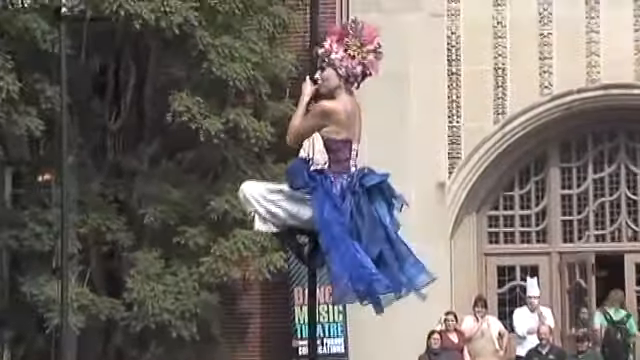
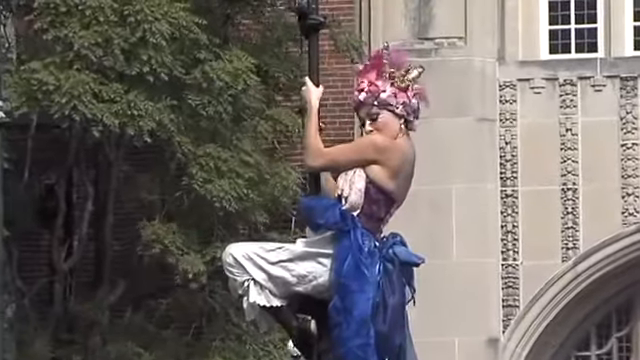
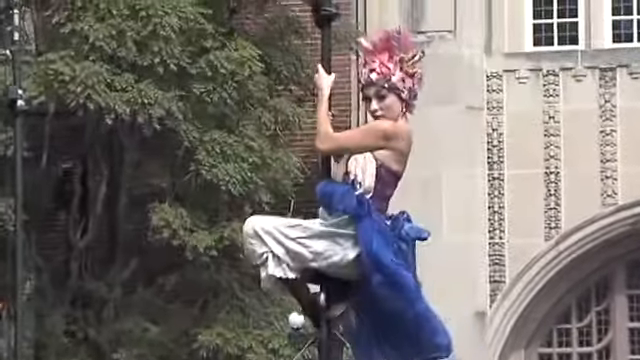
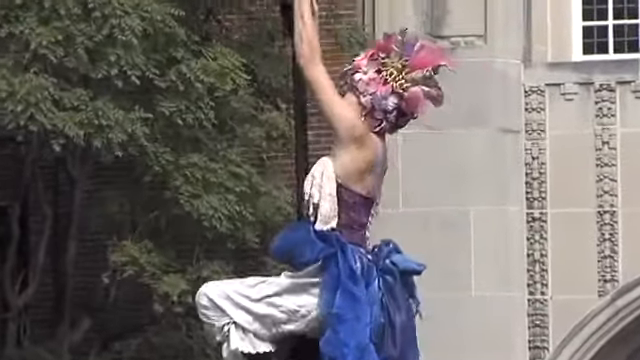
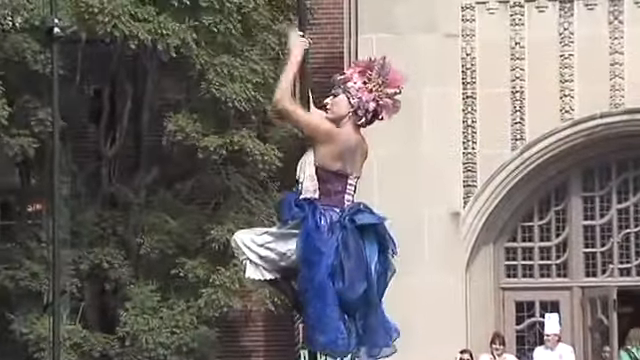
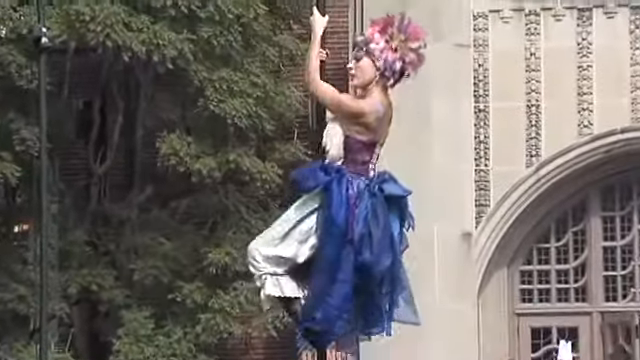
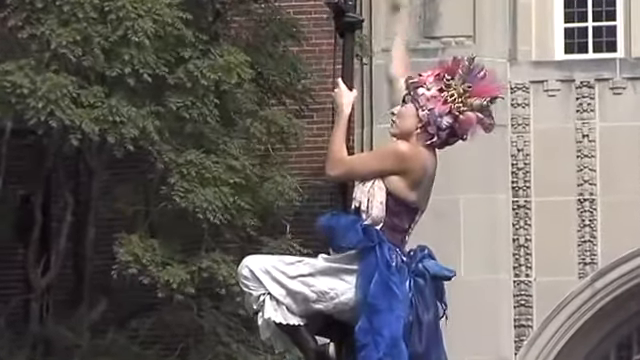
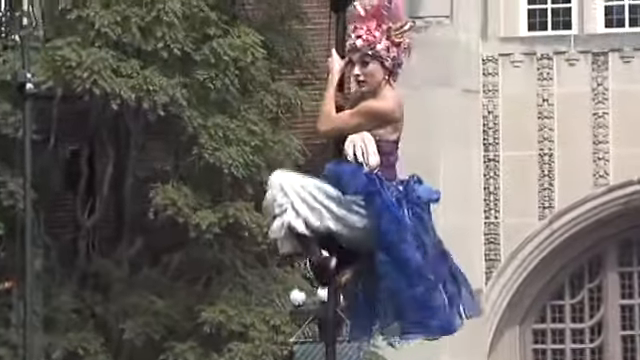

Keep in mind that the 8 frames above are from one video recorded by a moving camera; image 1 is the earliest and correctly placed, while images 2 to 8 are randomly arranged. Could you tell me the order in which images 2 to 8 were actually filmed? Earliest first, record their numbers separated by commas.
5, 6, 8, 3, 2, 7, 4
